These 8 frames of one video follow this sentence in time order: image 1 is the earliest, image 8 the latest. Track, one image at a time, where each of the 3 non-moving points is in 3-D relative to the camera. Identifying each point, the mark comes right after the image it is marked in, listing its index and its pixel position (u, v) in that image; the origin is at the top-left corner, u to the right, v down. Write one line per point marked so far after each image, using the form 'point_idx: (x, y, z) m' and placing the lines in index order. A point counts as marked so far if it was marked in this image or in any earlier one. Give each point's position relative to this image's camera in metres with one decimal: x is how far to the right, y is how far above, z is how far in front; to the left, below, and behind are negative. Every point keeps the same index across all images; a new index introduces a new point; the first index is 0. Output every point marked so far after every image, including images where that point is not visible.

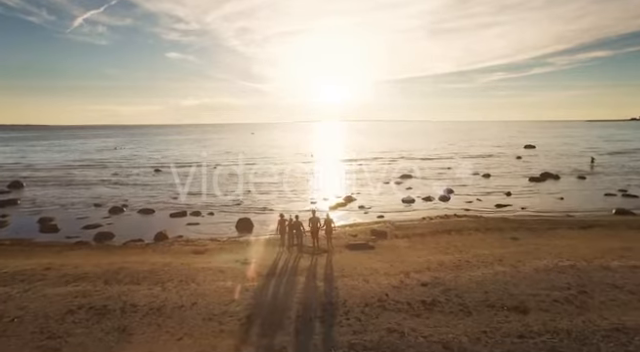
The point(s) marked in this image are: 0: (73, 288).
0: (-10.5, -4.8, +16.3) m
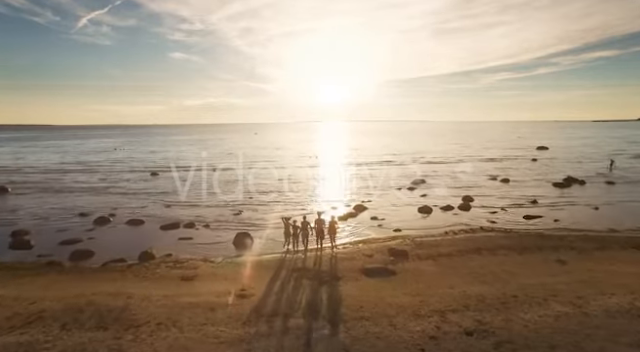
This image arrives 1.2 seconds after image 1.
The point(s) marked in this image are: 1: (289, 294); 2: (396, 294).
0: (-10.0, -5.4, +12.7) m
1: (-1.4, -5.3, +17.2) m
2: (+3.4, -5.3, +17.2) m
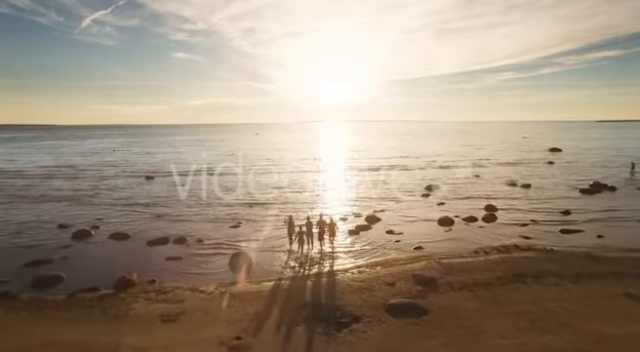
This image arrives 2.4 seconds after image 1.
0: (-9.5, -6.0, +8.9) m
1: (-0.8, -5.9, +13.4) m
2: (+4.0, -5.9, +13.3) m
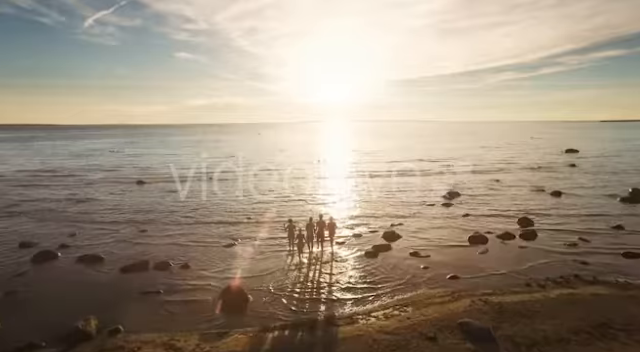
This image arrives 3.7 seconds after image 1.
0: (-8.9, -6.6, +4.1) m
1: (-0.2, -6.6, +8.5) m
2: (+4.6, -6.6, +8.4) m
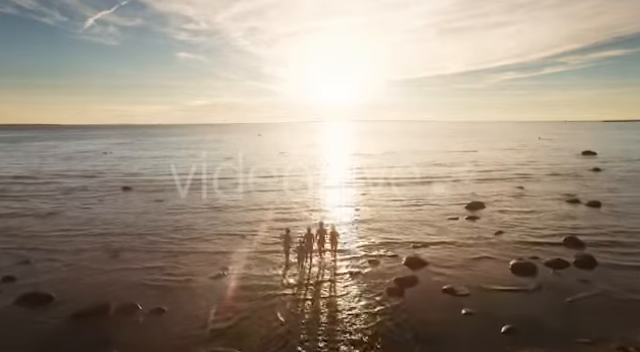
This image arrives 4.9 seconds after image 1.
0: (-8.4, -7.5, -1.1) m
1: (+0.3, -7.4, +3.3) m
2: (+5.1, -7.5, +3.2) m
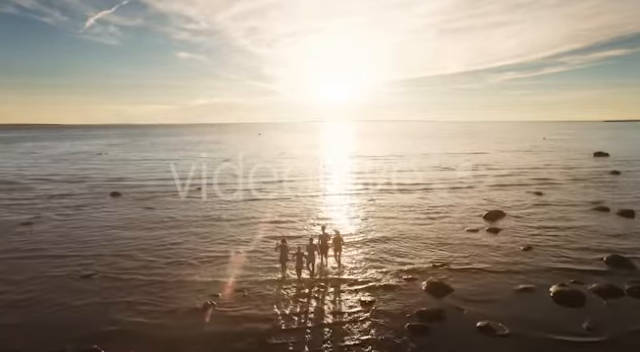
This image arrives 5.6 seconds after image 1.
0: (-8.1, -8.0, -4.6) m
1: (+0.6, -8.0, -0.2) m
2: (+5.4, -8.0, -0.3) m
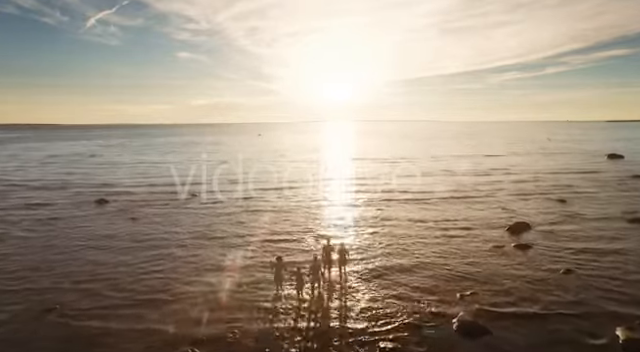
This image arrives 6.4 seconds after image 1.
0: (-7.8, -8.7, -8.3) m
1: (+0.9, -8.7, -3.9) m
2: (+5.7, -8.7, -4.0) m
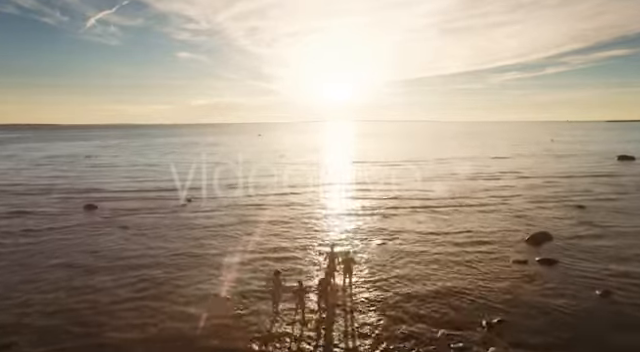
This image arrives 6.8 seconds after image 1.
0: (-7.6, -9.2, -10.8) m
1: (+1.2, -9.2, -6.5) m
2: (+6.0, -9.2, -6.5) m
